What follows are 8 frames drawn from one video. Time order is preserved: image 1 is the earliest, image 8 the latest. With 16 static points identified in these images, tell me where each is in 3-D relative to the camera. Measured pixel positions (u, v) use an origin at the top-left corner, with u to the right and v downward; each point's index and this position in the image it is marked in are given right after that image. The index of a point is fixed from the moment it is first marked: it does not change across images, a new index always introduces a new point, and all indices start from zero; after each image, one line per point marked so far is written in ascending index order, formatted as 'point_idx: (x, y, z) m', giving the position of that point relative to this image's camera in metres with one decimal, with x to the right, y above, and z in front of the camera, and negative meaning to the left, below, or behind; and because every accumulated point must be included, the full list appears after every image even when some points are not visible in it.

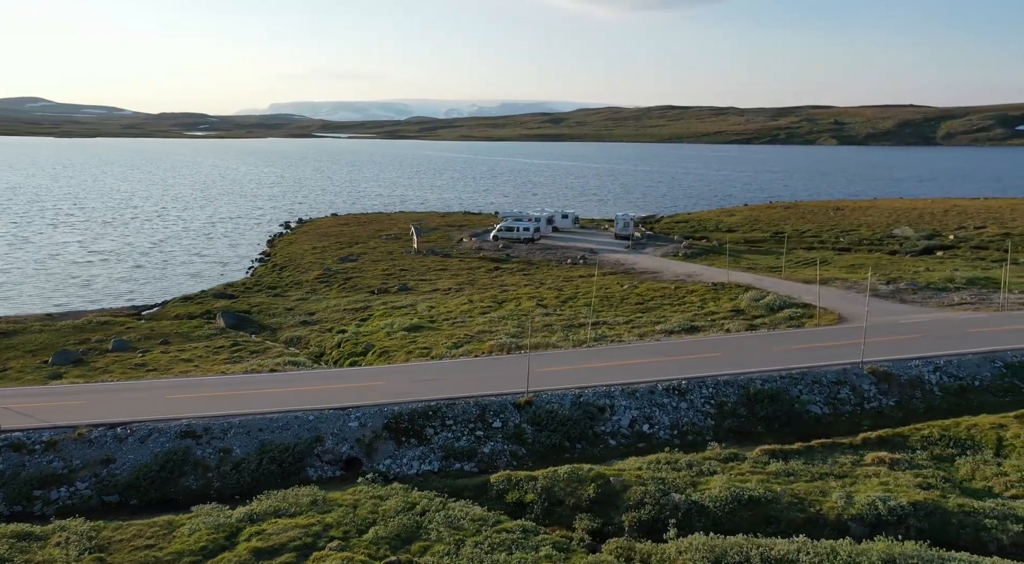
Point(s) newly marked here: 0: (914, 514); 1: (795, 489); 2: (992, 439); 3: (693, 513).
0: (+7.5, -4.3, +14.6) m
1: (+5.8, -4.2, +15.9) m
2: (+11.1, -3.6, +18.2) m
3: (+3.5, -4.5, +15.2) m
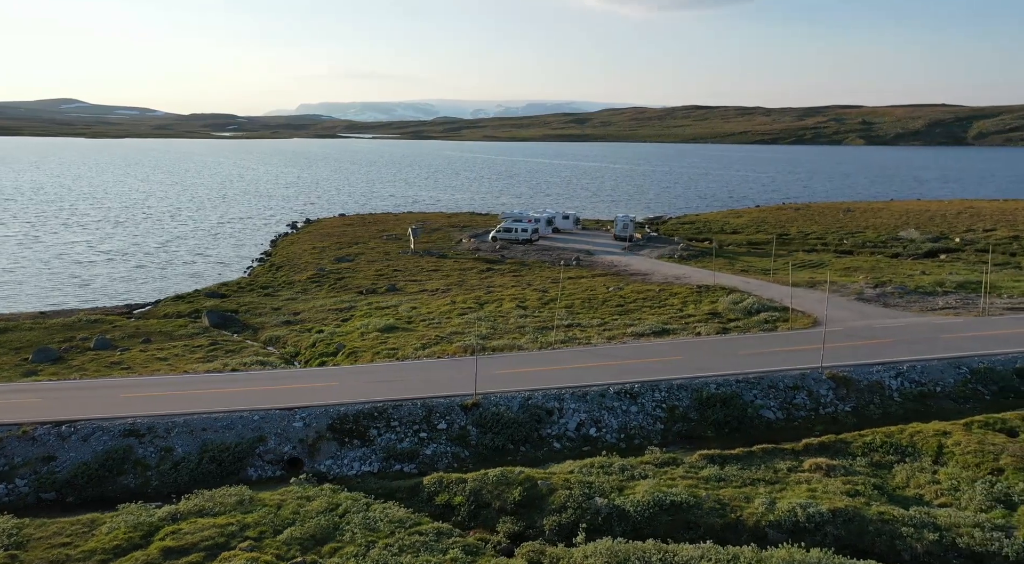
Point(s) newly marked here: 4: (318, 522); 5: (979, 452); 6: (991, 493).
0: (+5.9, -4.4, +14.5) m
1: (+4.2, -4.3, +15.8) m
2: (+9.7, -3.8, +17.9) m
3: (+2.0, -4.6, +15.2) m
4: (-3.7, -4.5, +14.8) m
5: (+10.3, -3.8, +17.2) m
6: (+9.5, -4.2, +15.4) m
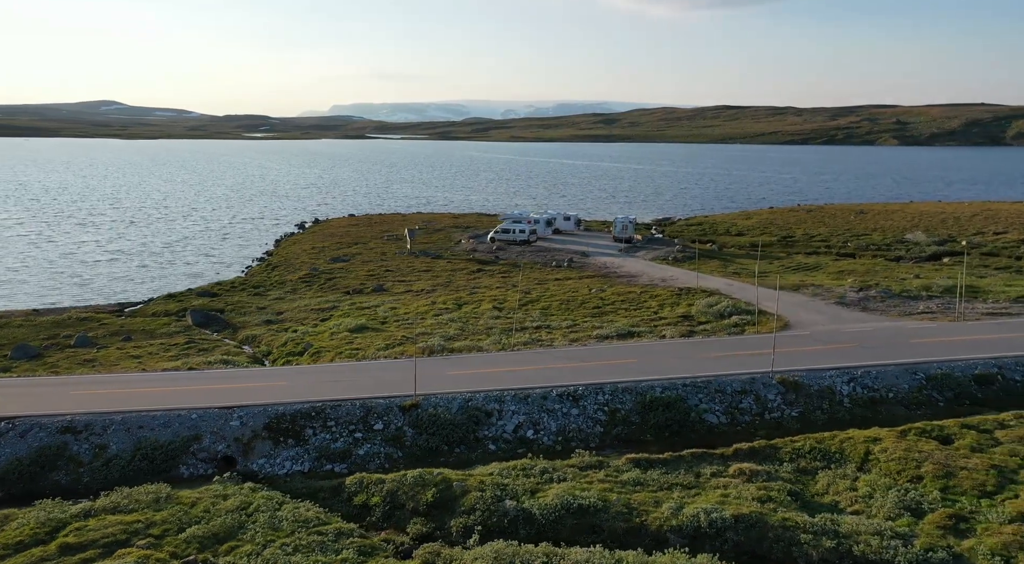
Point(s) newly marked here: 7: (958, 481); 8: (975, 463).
0: (+4.1, -4.5, +14.4) m
1: (+2.4, -4.4, +15.8) m
2: (+7.9, -3.9, +17.7) m
3: (+0.2, -4.6, +15.2) m
4: (-5.5, -4.6, +14.9) m
5: (+8.5, -3.9, +17.0) m
6: (+7.6, -4.3, +15.2) m
7: (+9.0, -4.0, +15.8) m
8: (+9.8, -3.8, +16.6) m
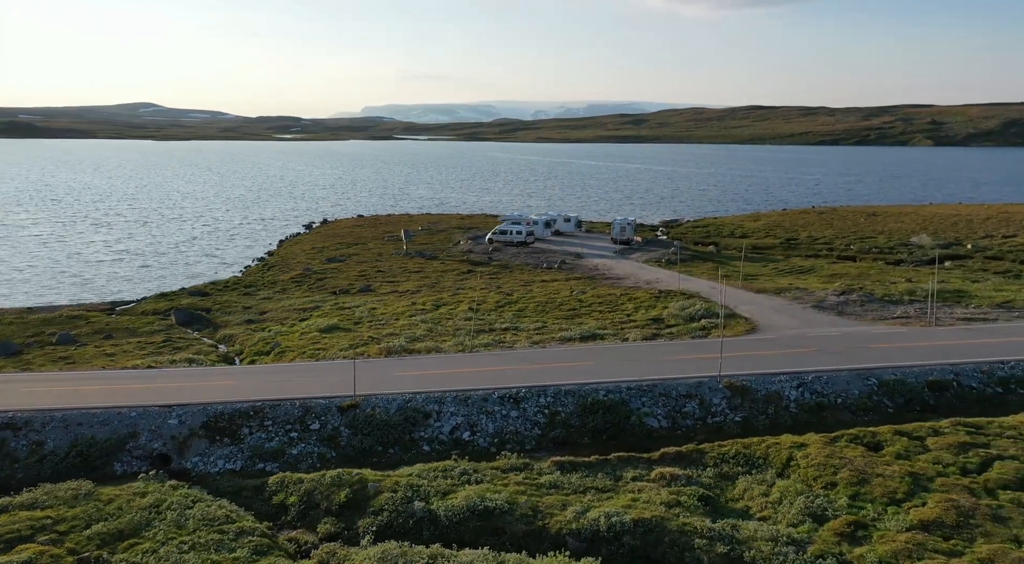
0: (+2.2, -4.6, +14.3) m
1: (+0.6, -4.4, +15.8) m
2: (+6.1, -4.0, +17.6) m
3: (-1.7, -4.7, +15.3) m
4: (-7.4, -4.6, +15.2) m
5: (+6.7, -4.0, +16.9) m
6: (+5.8, -4.4, +15.1) m
7: (+7.2, -4.1, +15.7) m
8: (+8.0, -4.0, +16.4) m
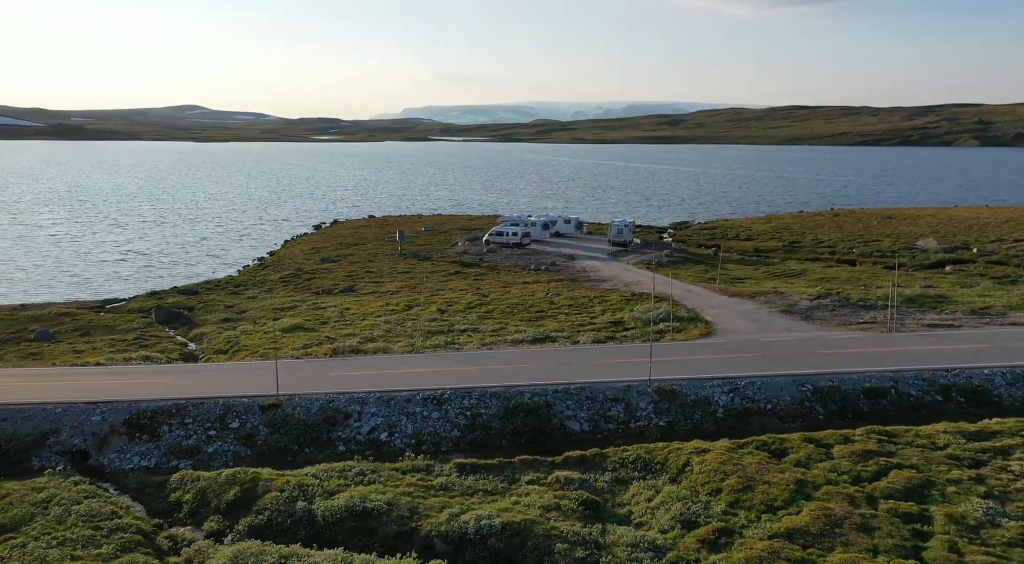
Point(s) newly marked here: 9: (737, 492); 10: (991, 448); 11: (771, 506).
0: (-0.3, -4.6, +14.4) m
1: (-1.8, -4.5, +15.9) m
2: (+3.8, -4.1, +17.5) m
3: (-4.1, -4.7, +15.4) m
4: (-9.8, -4.6, +15.5) m
5: (+4.3, -4.1, +16.7) m
6: (+3.3, -4.5, +14.9) m
7: (+4.8, -4.2, +15.5) m
8: (+5.6, -4.1, +16.2) m
9: (+4.5, -4.2, +15.7) m
10: (+10.9, -3.8, +17.8) m
11: (+5.0, -4.3, +15.0) m
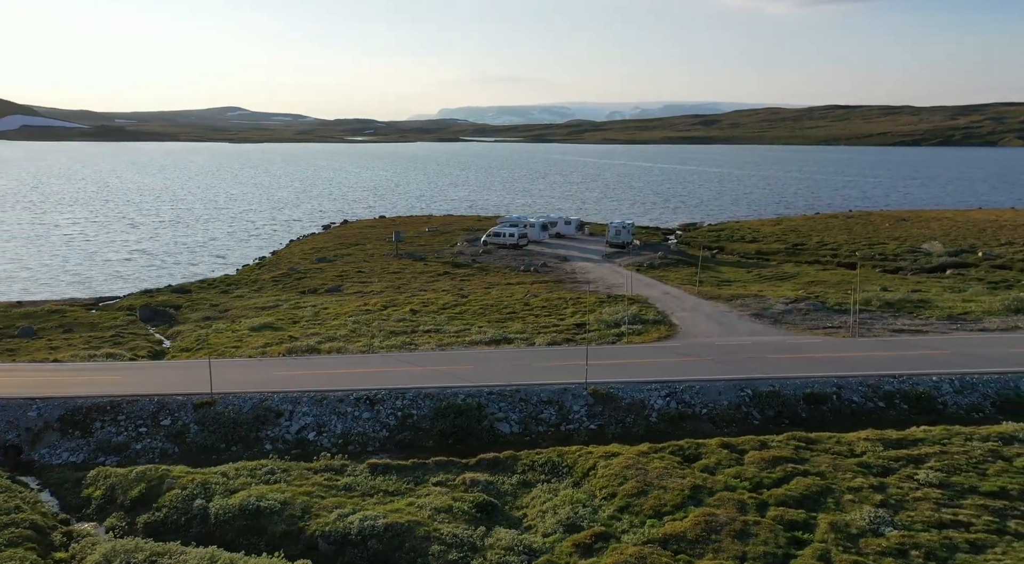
0: (-2.5, -4.7, +14.4) m
1: (-4.0, -4.5, +16.0) m
2: (+1.7, -4.1, +17.4) m
3: (-6.3, -4.7, +15.6) m
4: (-12.0, -4.5, +15.9) m
5: (+2.2, -4.1, +16.7) m
6: (+1.2, -4.5, +14.9) m
7: (+2.6, -4.3, +15.4) m
8: (+3.5, -4.1, +16.1) m
9: (+2.4, -4.3, +15.6) m
10: (+8.8, -3.9, +17.5) m
11: (+2.8, -4.4, +14.9) m
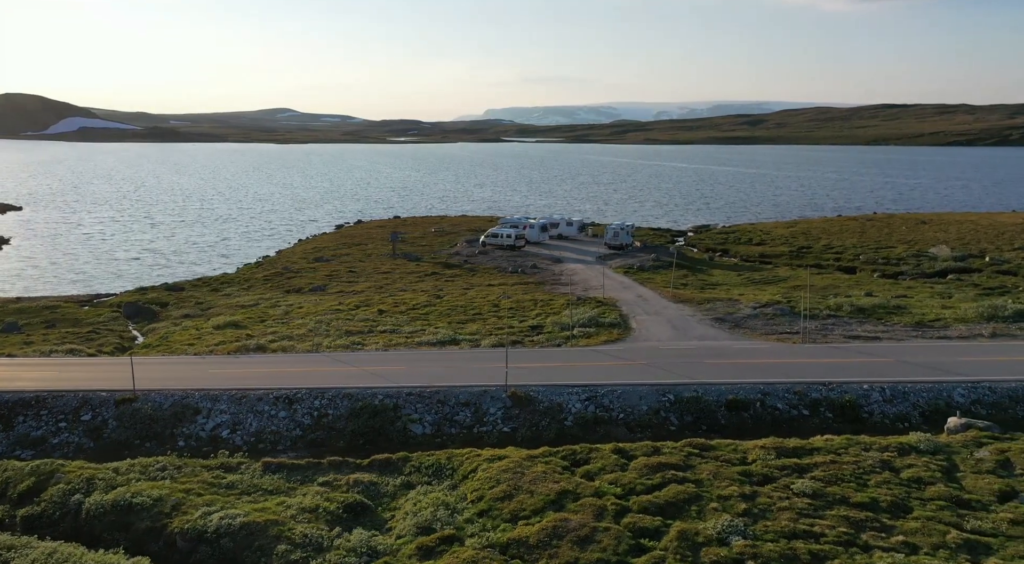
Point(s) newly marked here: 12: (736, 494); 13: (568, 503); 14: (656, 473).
0: (-5.2, -4.7, +14.6) m
1: (-6.6, -4.5, +16.3) m
2: (-0.9, -4.2, +17.4) m
3: (-9.0, -4.7, +16.0) m
4: (-14.6, -4.5, +16.5) m
5: (-0.4, -4.2, +16.6) m
6: (-1.6, -4.6, +14.9) m
7: (-0.1, -4.4, +15.4) m
8: (+0.8, -4.2, +16.1) m
9: (-0.3, -4.4, +15.6) m
10: (+6.2, -4.0, +17.2) m
11: (+0.1, -4.5, +14.9) m
12: (+4.5, -4.3, +15.7) m
13: (+1.1, -4.4, +15.4) m
14: (+3.2, -4.2, +17.0) m
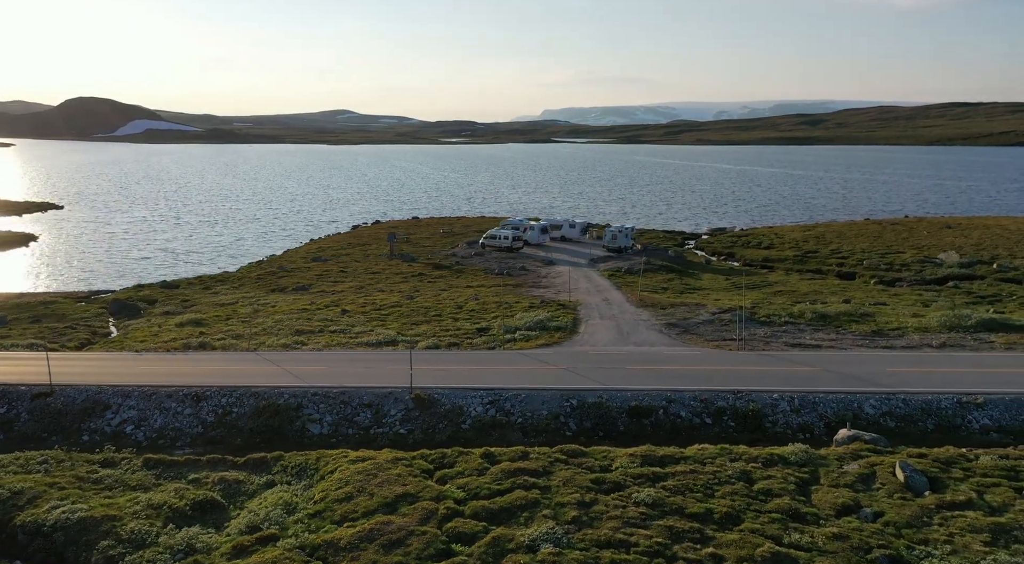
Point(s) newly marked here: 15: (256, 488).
0: (-8.5, -4.7, +15.1) m
1: (-9.8, -4.5, +16.8) m
2: (-4.1, -4.3, +17.6) m
3: (-12.2, -4.7, +16.6) m
4: (-17.8, -4.4, +17.5) m
5: (-3.6, -4.3, +16.8) m
6: (-4.9, -4.6, +15.2) m
7: (-3.4, -4.5, +15.5) m
8: (-2.4, -4.3, +16.2) m
9: (-3.6, -4.4, +15.8) m
10: (+3.0, -4.2, +17.0) m
11: (-3.2, -4.5, +15.1) m
12: (+1.3, -4.4, +15.6) m
13: (-2.1, -4.4, +15.5) m
14: (0.0, -4.3, +16.9) m
15: (-5.7, -4.6, +17.4) m
